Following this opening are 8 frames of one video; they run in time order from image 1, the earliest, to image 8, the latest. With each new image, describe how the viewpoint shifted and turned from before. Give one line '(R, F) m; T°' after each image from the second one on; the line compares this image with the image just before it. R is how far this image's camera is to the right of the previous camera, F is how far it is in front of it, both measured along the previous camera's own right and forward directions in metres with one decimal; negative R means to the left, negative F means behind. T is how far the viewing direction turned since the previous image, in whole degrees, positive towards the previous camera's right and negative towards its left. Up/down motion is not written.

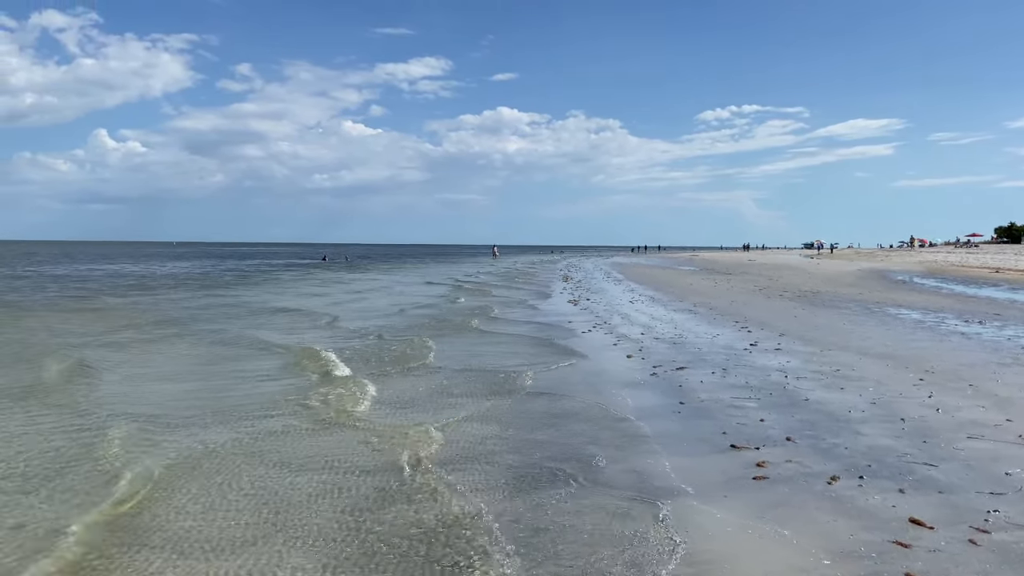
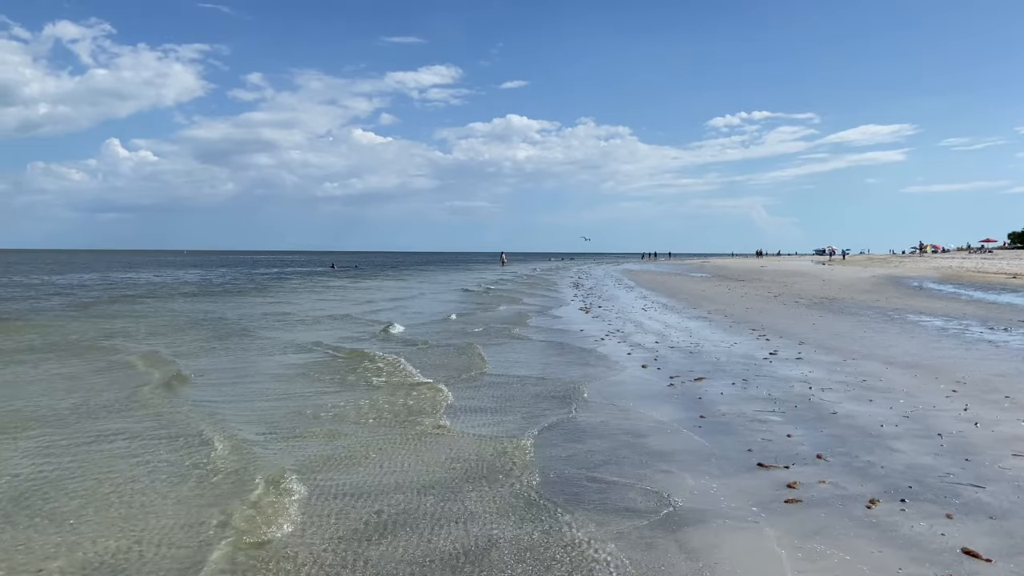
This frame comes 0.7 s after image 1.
(0.0, +0.4) m; -1°
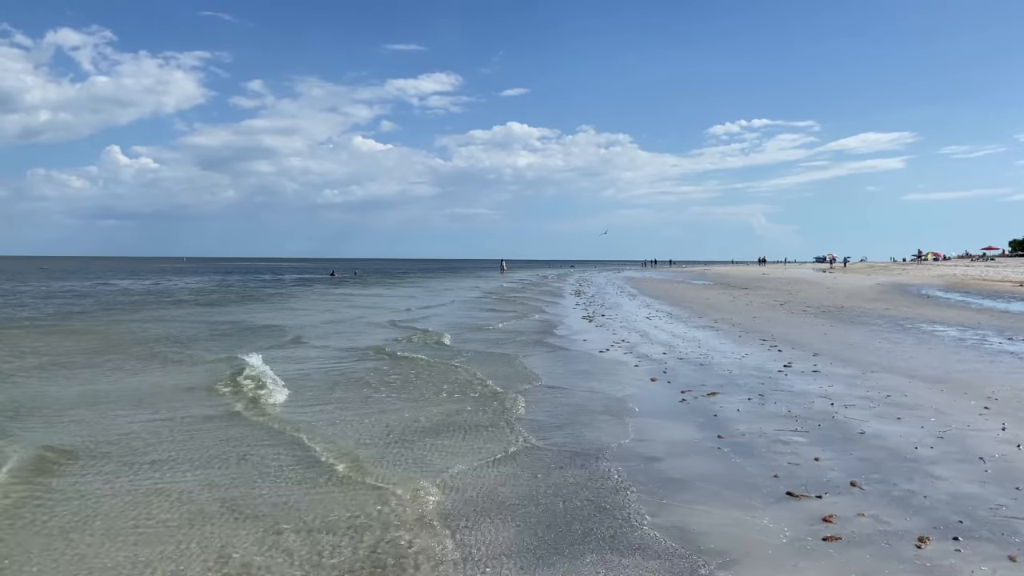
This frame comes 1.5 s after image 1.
(-0.1, +0.5) m; 0°
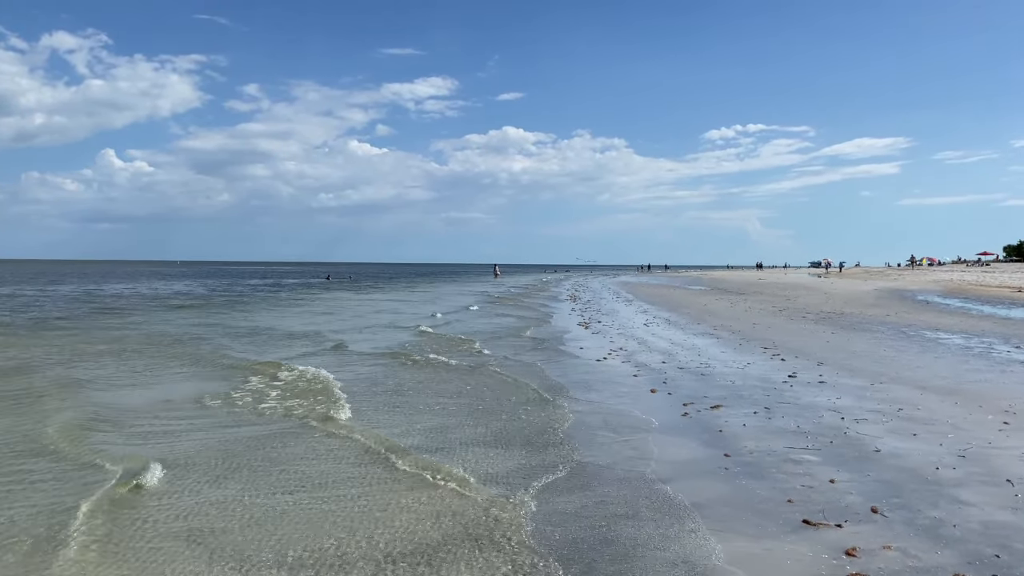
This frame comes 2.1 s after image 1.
(0.0, +0.5) m; 0°
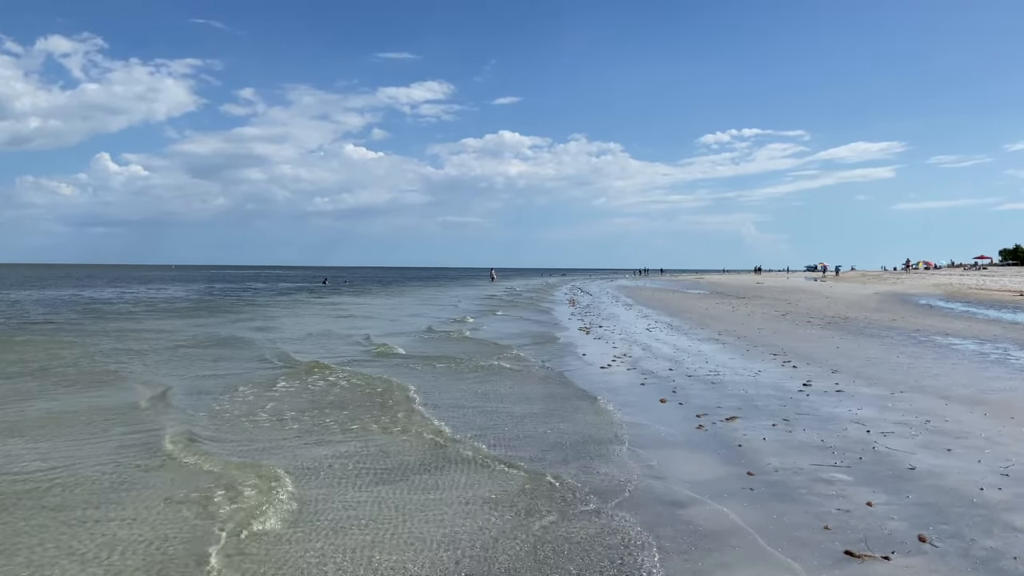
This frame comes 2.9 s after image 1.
(-0.1, +0.5) m; 0°
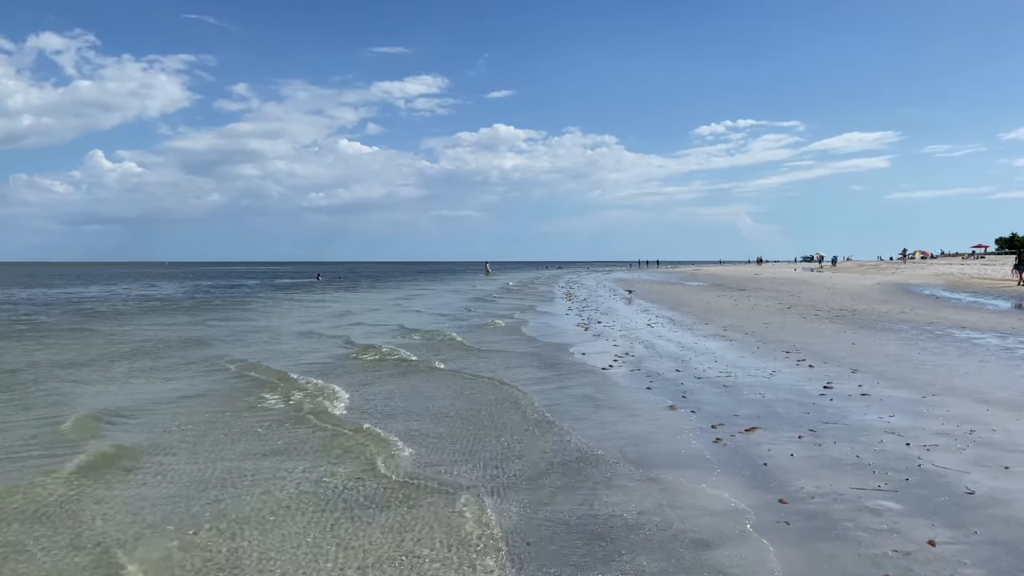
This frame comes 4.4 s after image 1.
(+0.1, +1.0) m; 0°
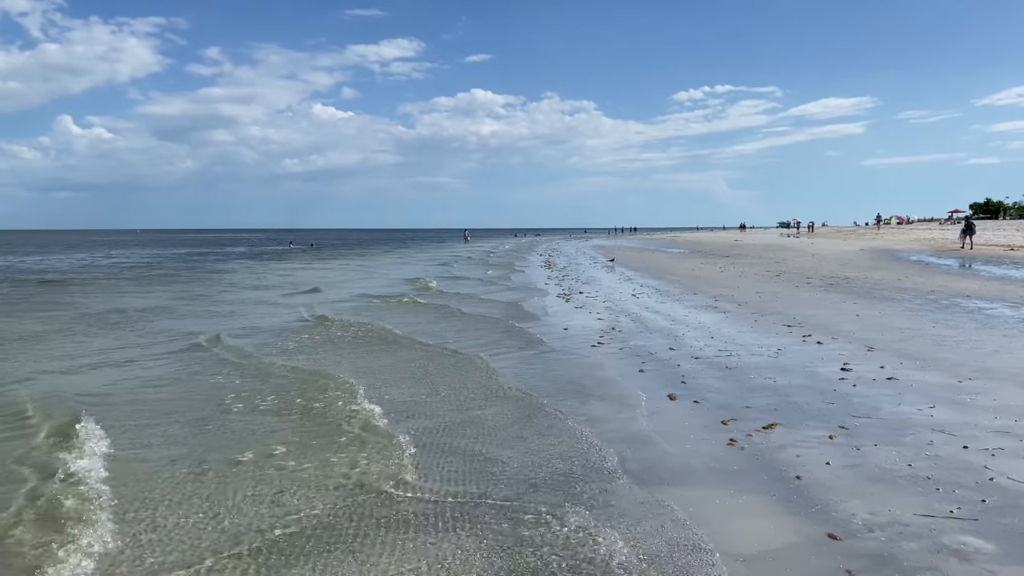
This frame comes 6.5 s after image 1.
(+0.1, +1.6) m; +2°
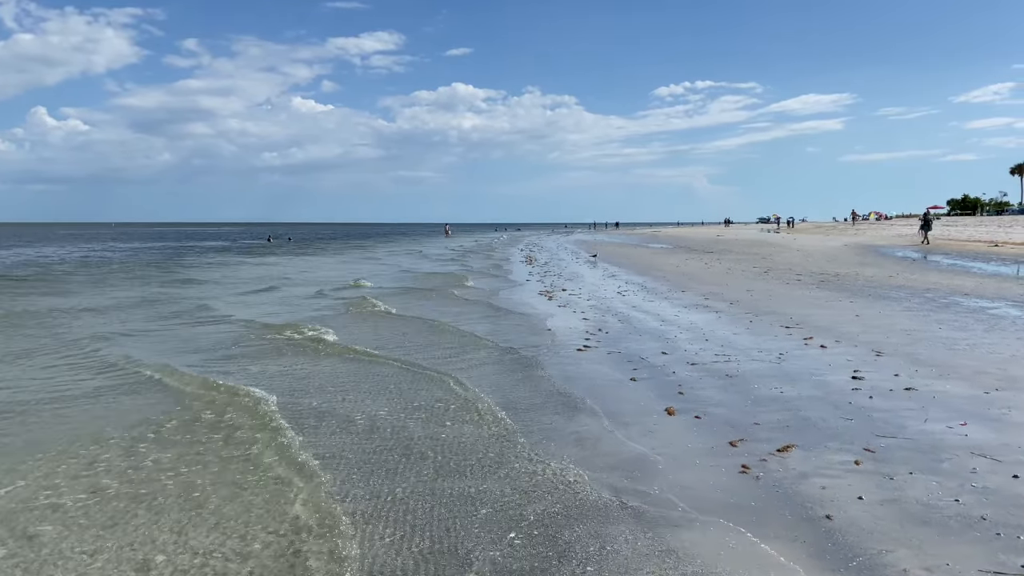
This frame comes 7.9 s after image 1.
(0.0, +1.0) m; +2°
